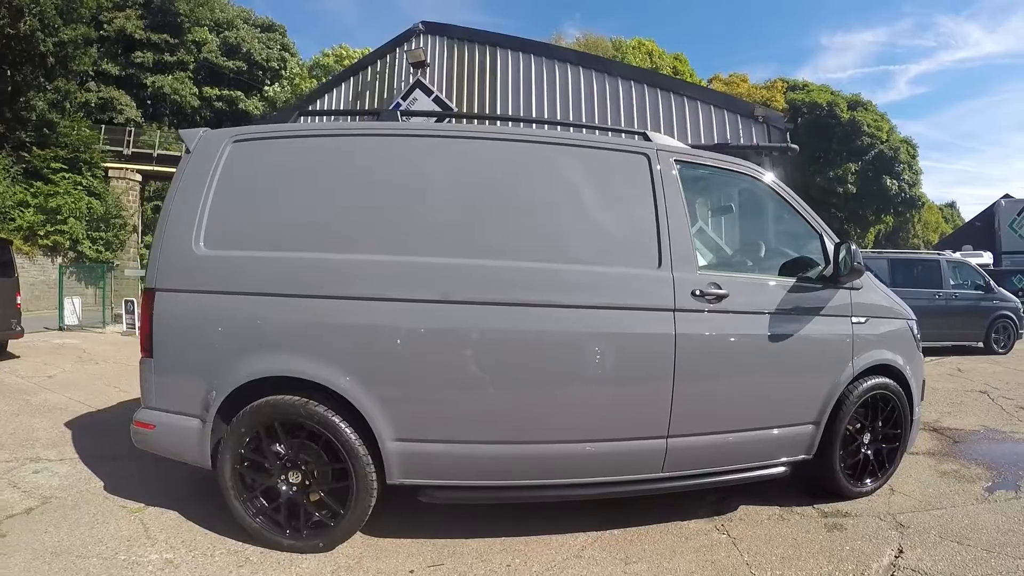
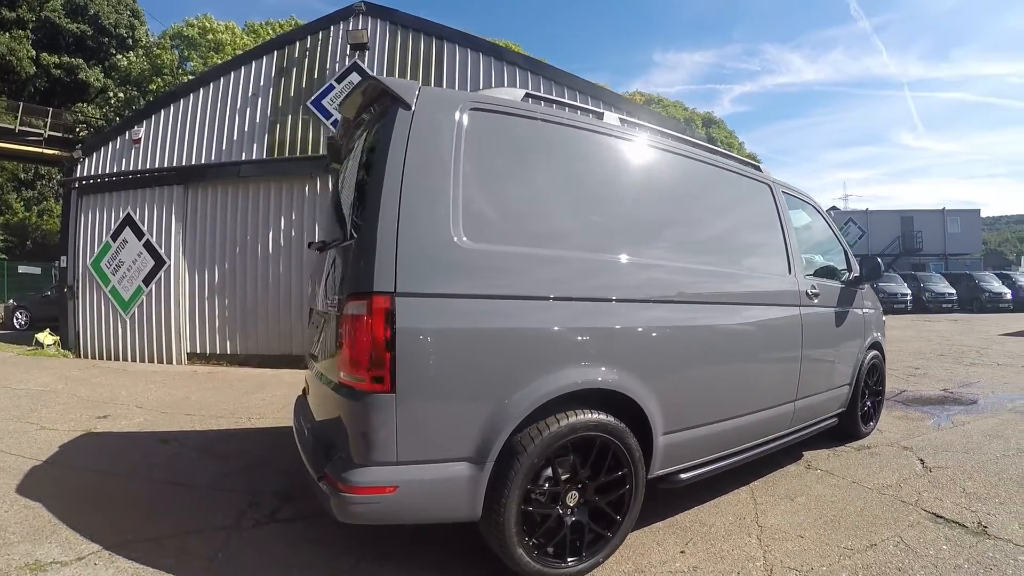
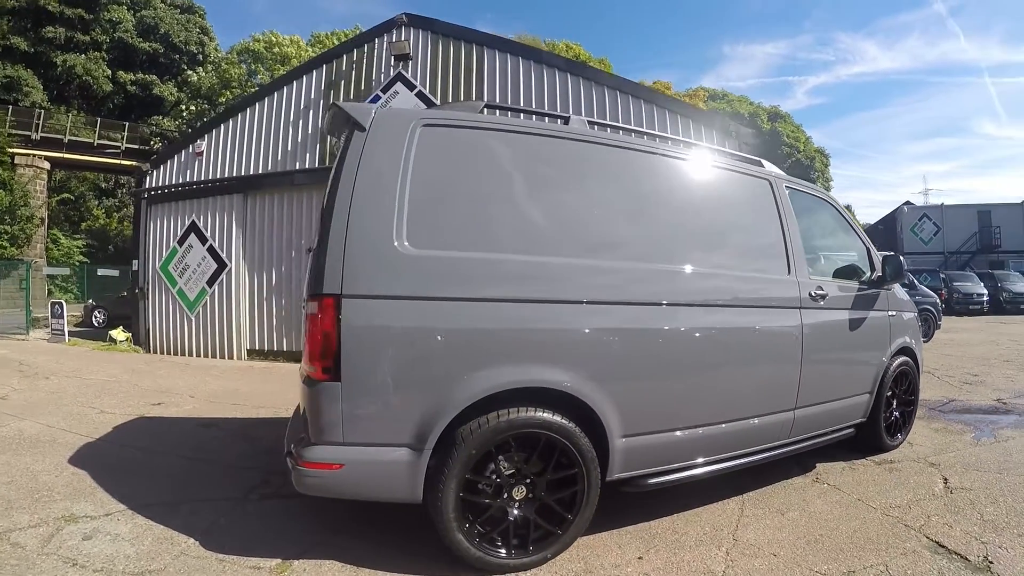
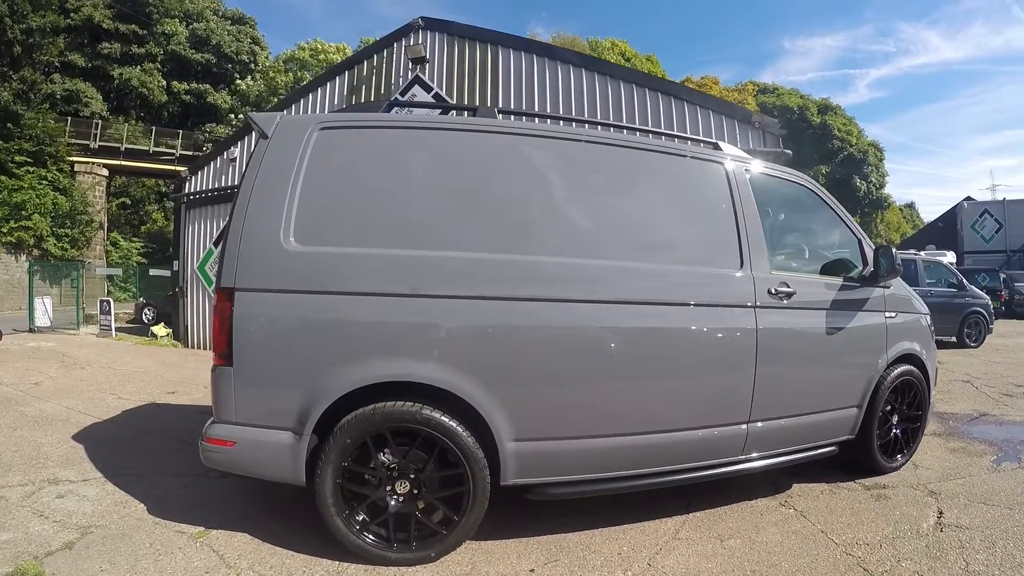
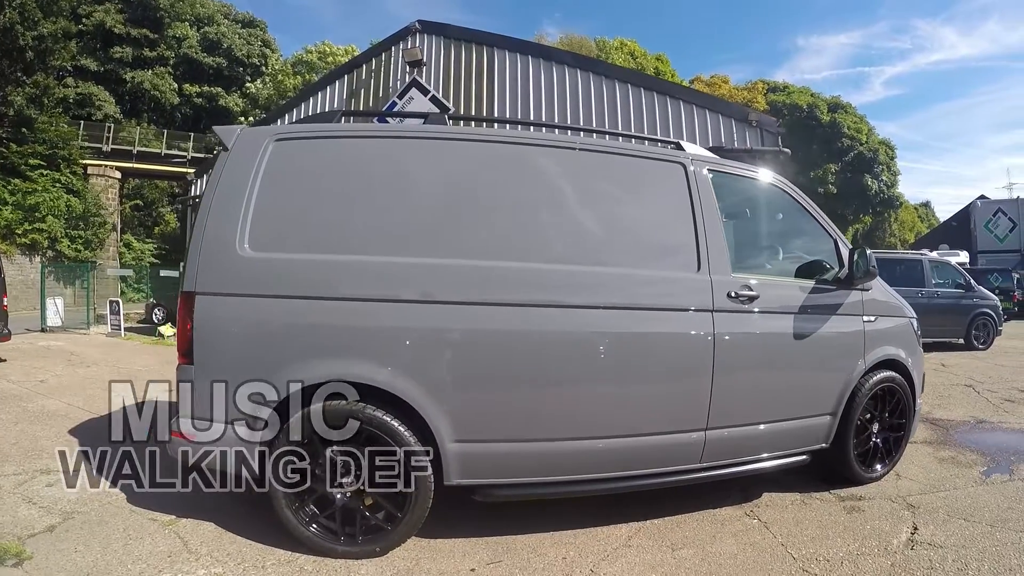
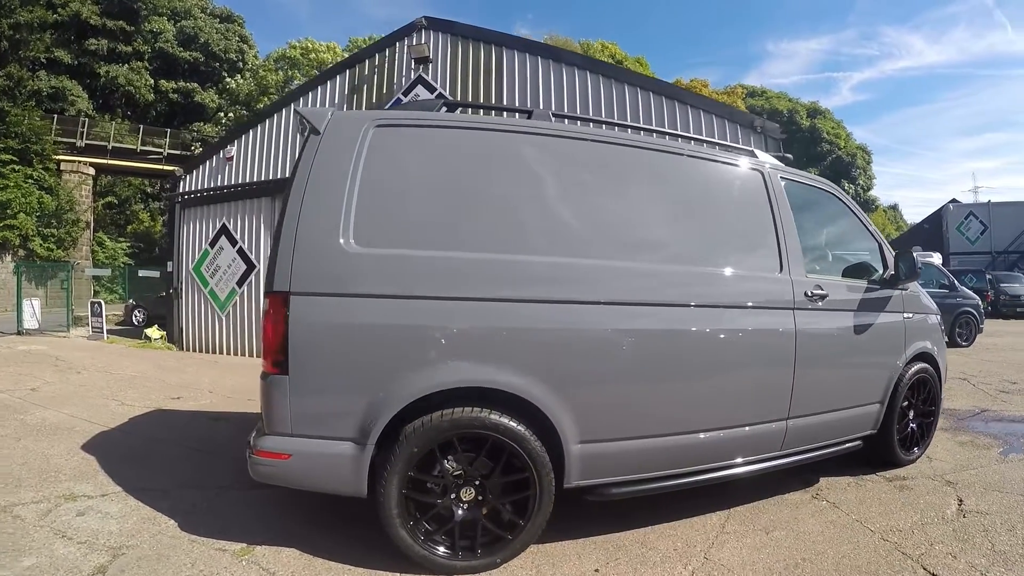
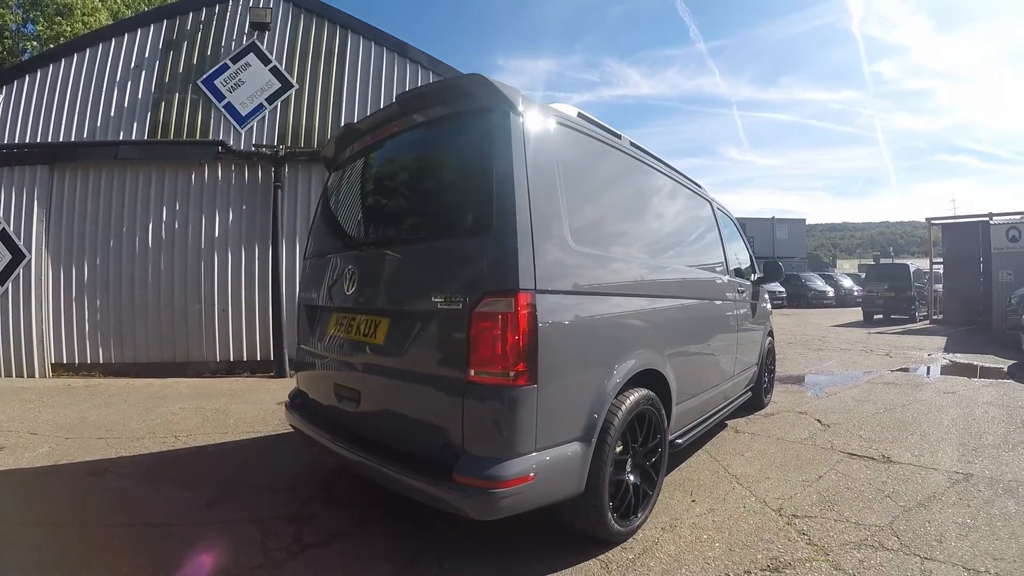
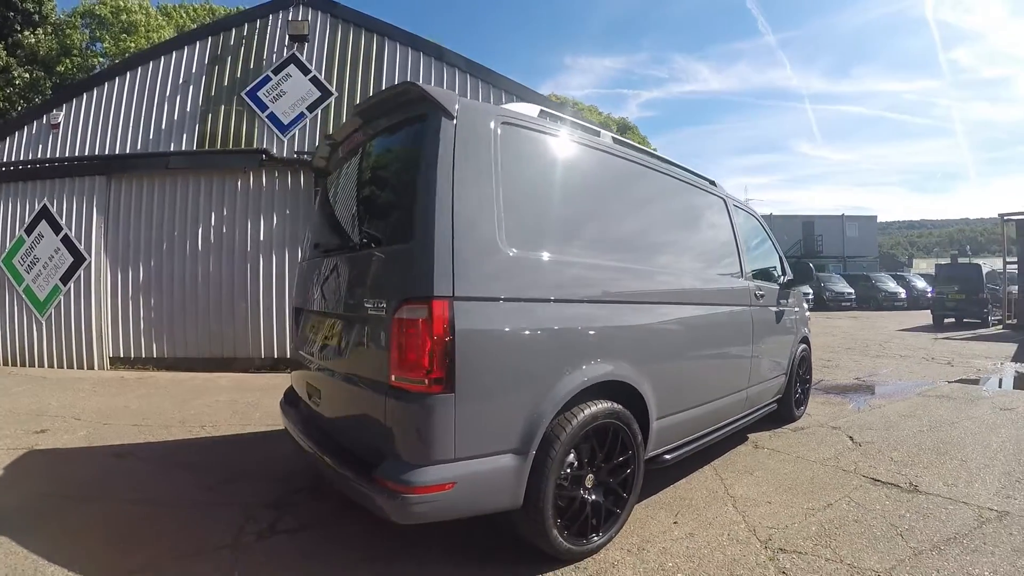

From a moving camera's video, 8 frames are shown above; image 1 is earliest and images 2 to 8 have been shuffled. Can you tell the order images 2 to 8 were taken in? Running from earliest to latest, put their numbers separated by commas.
5, 4, 6, 3, 2, 8, 7
